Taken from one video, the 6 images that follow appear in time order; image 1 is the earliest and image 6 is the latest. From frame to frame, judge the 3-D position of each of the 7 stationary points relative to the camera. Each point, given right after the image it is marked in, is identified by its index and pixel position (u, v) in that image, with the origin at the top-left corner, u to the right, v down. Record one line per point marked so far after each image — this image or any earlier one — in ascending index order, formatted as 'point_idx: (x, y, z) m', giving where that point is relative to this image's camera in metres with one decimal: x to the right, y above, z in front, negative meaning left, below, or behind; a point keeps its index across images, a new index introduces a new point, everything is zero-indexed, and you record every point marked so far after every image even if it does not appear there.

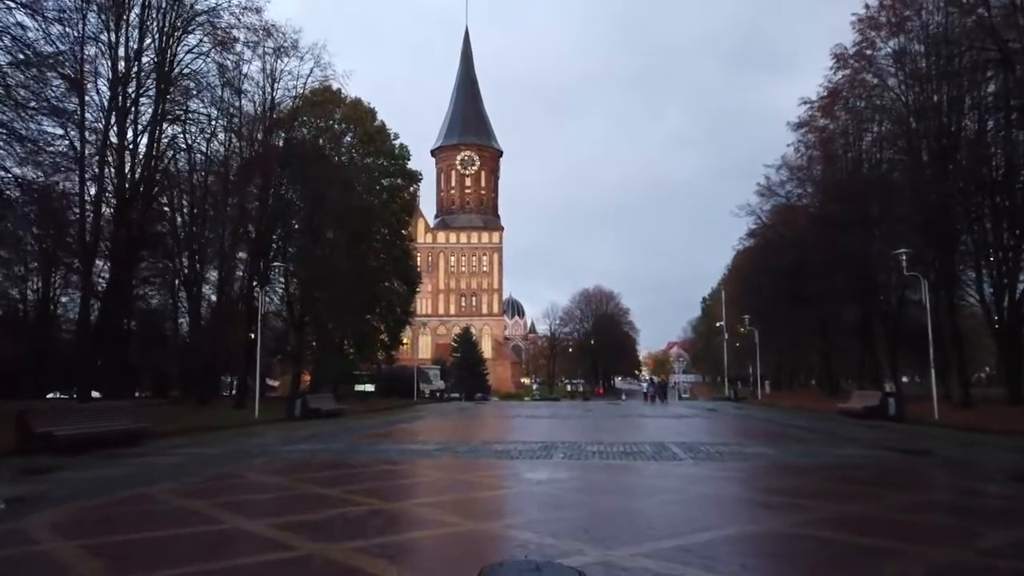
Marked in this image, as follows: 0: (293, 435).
0: (-5.9, -4.0, +19.6) m
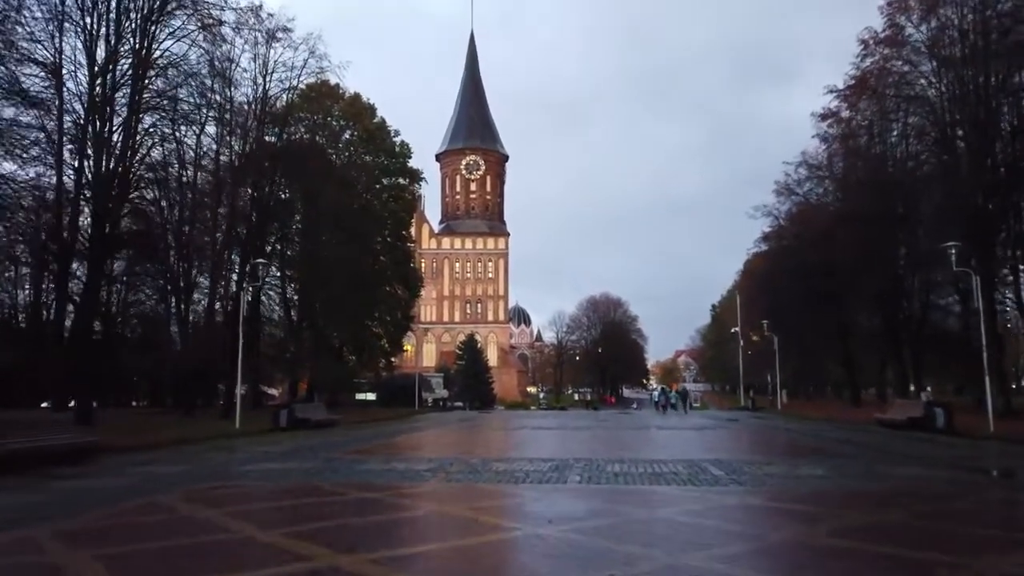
0: (-5.7, -3.9, +17.6) m
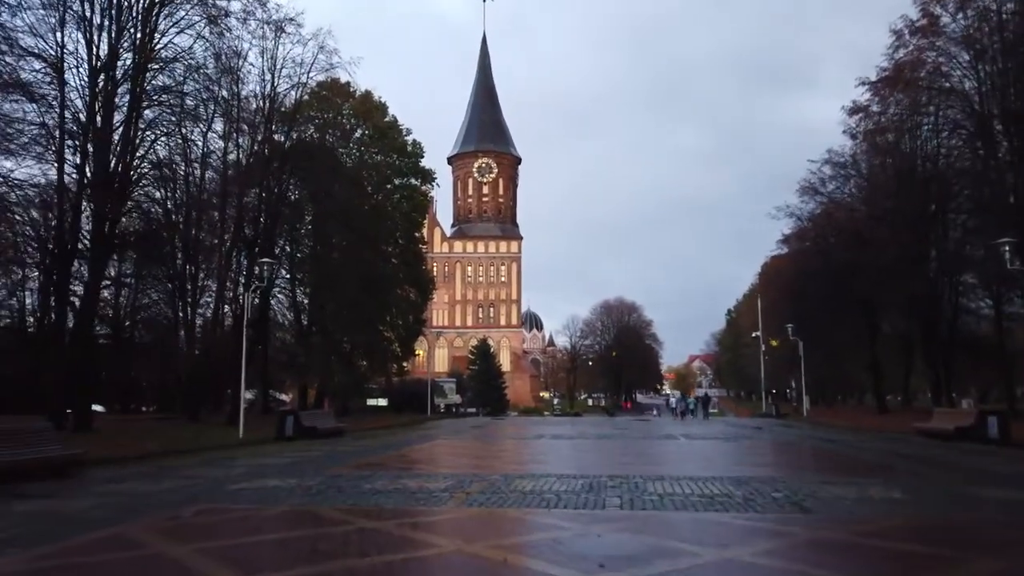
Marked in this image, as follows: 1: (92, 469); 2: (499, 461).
0: (-5.3, -3.9, +16.5) m
1: (-9.5, -4.1, +16.7) m
2: (-0.3, -4.0, +17.0) m
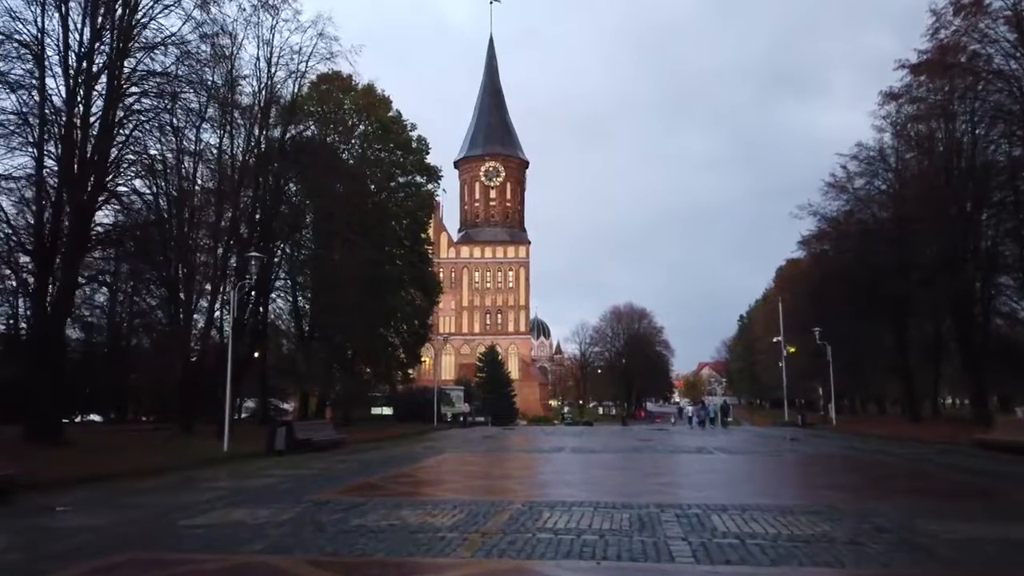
0: (-5.0, -3.8, +14.6) m
1: (-9.1, -4.0, +14.8) m
2: (+0.1, -3.9, +15.0) m
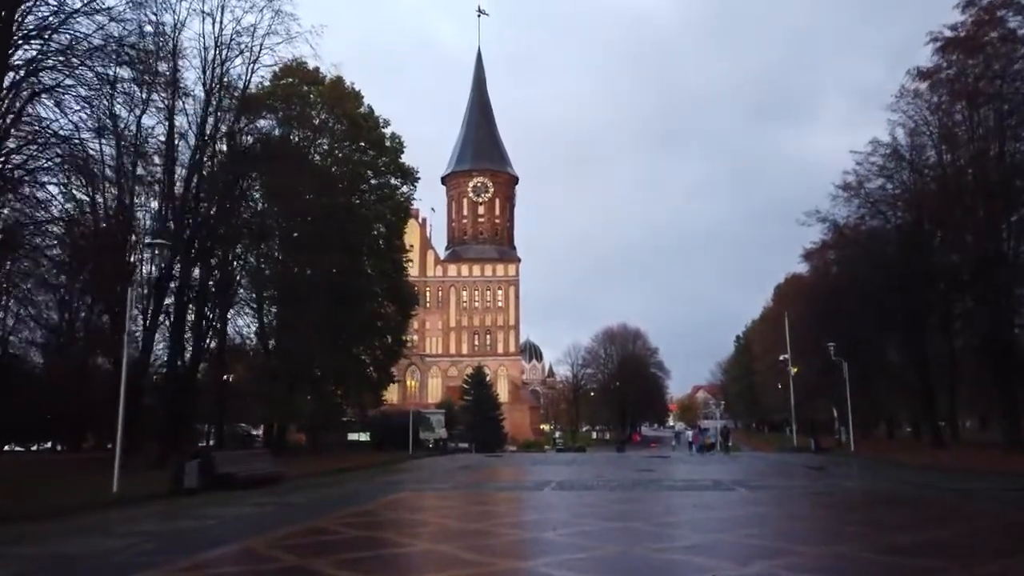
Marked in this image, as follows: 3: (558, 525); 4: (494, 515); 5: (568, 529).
0: (-5.5, -3.7, +11.0) m
1: (-9.7, -3.9, +11.2) m
2: (-0.5, -3.7, +11.4) m
3: (+0.8, -4.0, +12.9) m
4: (-0.3, -4.5, +14.9) m
5: (+0.9, -4.0, +12.6) m
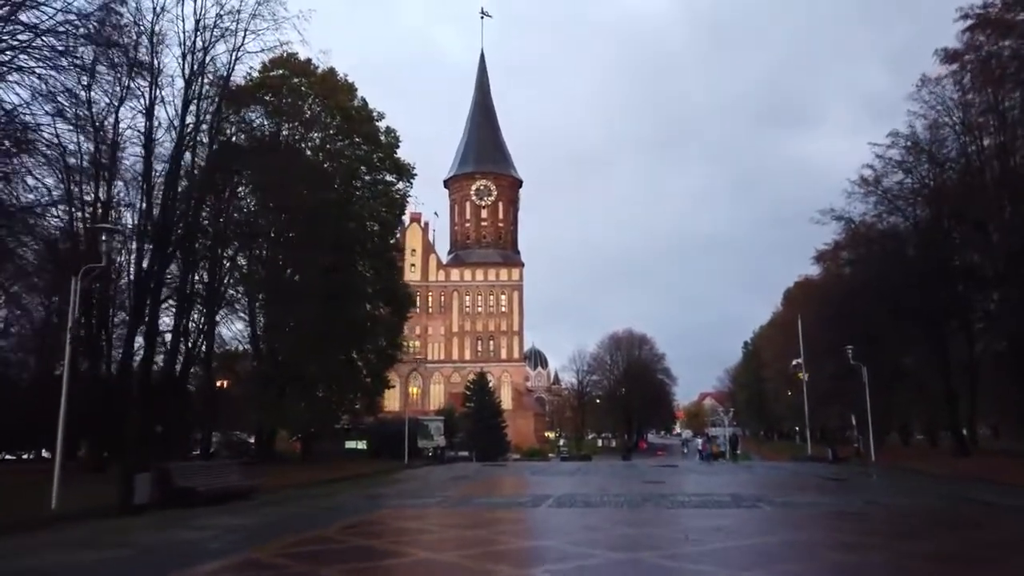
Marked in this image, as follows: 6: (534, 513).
0: (-5.6, -3.5, +9.4) m
1: (-9.8, -3.7, +9.6) m
2: (-0.6, -3.6, +9.8) m
3: (+0.7, -3.9, +11.3) m
4: (-0.4, -4.3, +13.3) m
5: (+0.8, -3.8, +11.0) m
6: (+0.5, -4.8, +15.9) m
